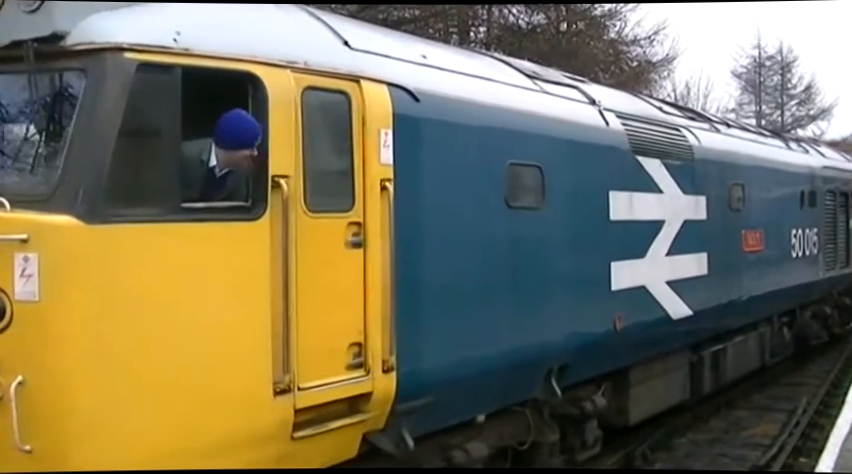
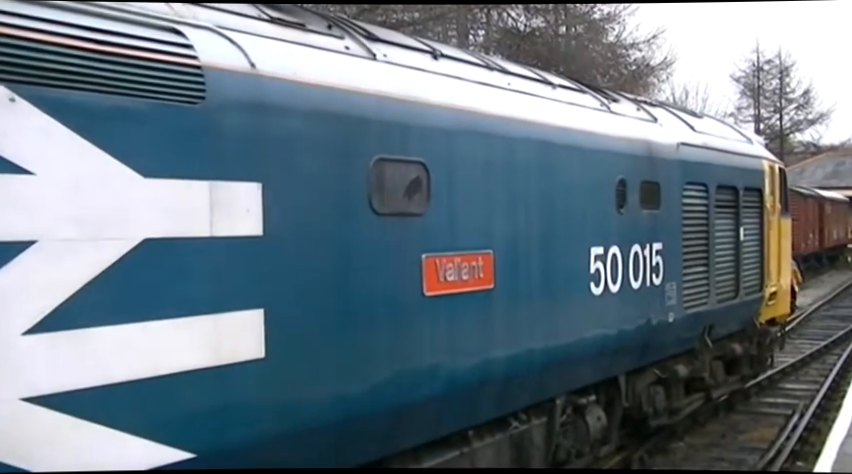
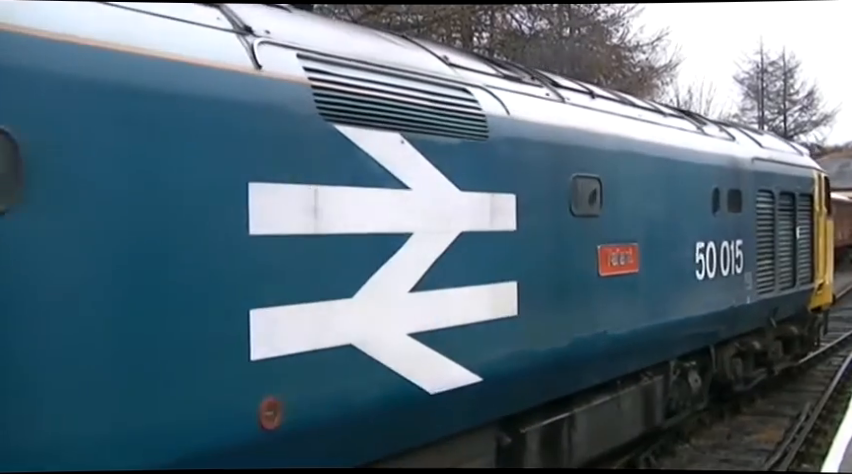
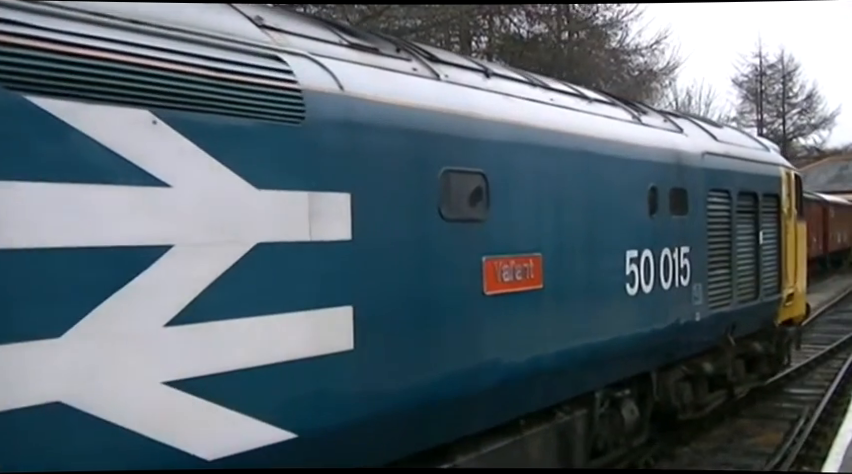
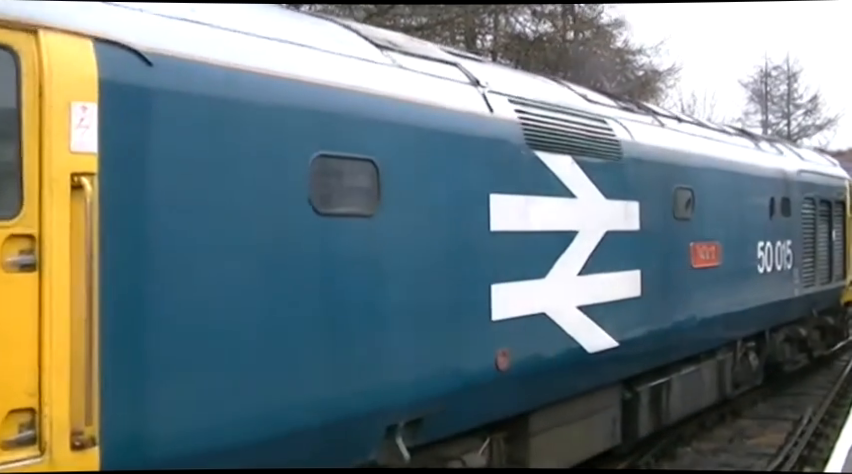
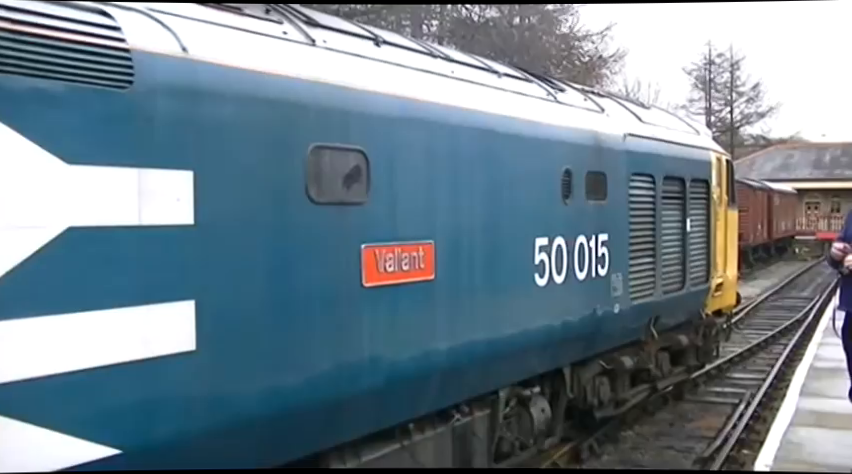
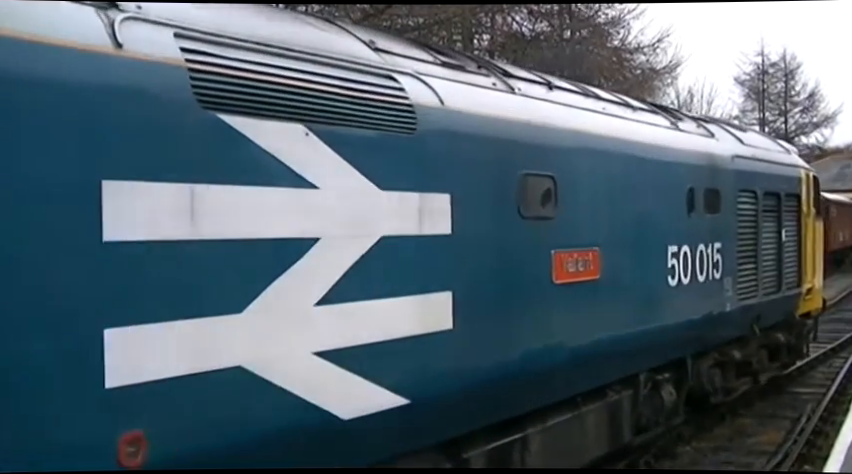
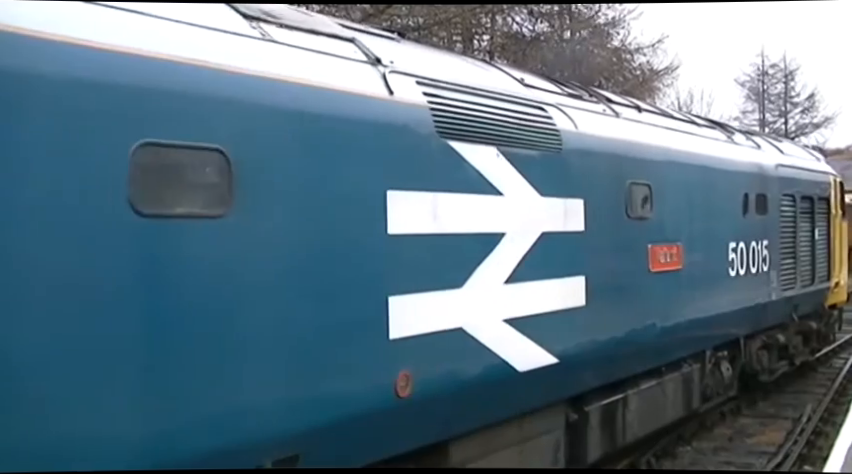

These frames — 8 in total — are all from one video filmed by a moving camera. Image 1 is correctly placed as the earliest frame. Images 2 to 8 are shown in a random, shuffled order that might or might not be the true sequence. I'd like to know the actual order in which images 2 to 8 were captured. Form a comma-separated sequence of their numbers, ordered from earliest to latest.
5, 8, 3, 7, 4, 2, 6
